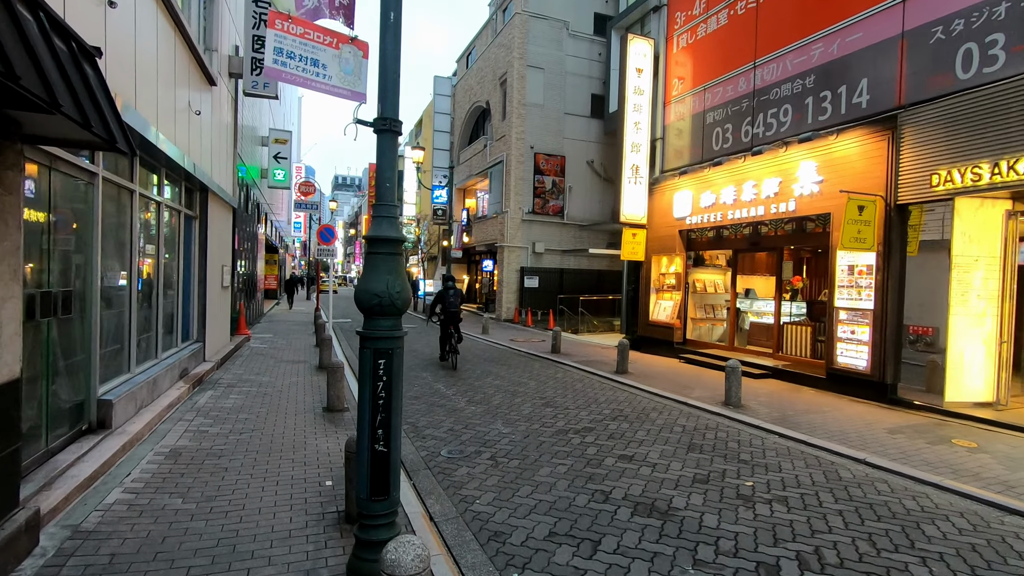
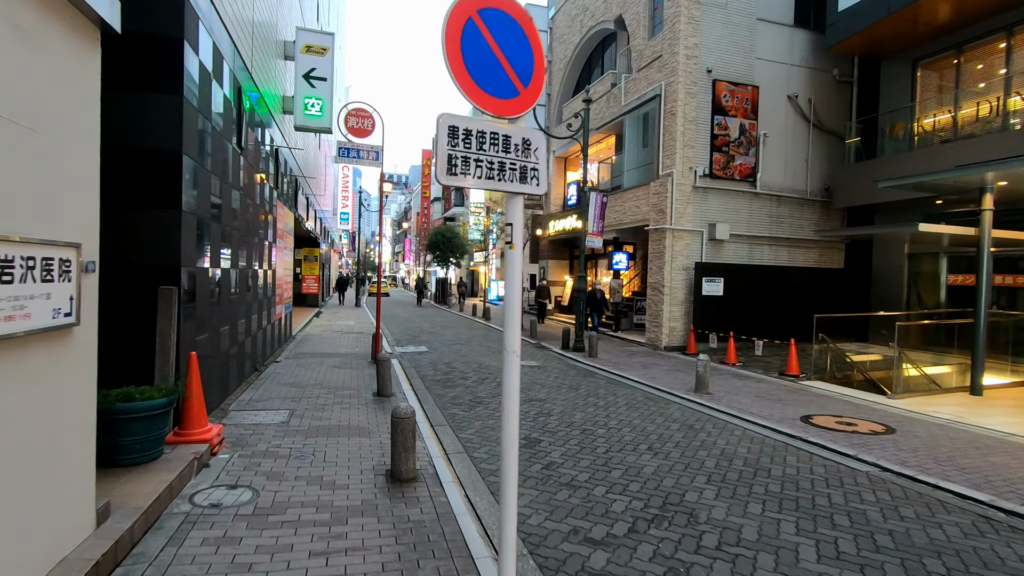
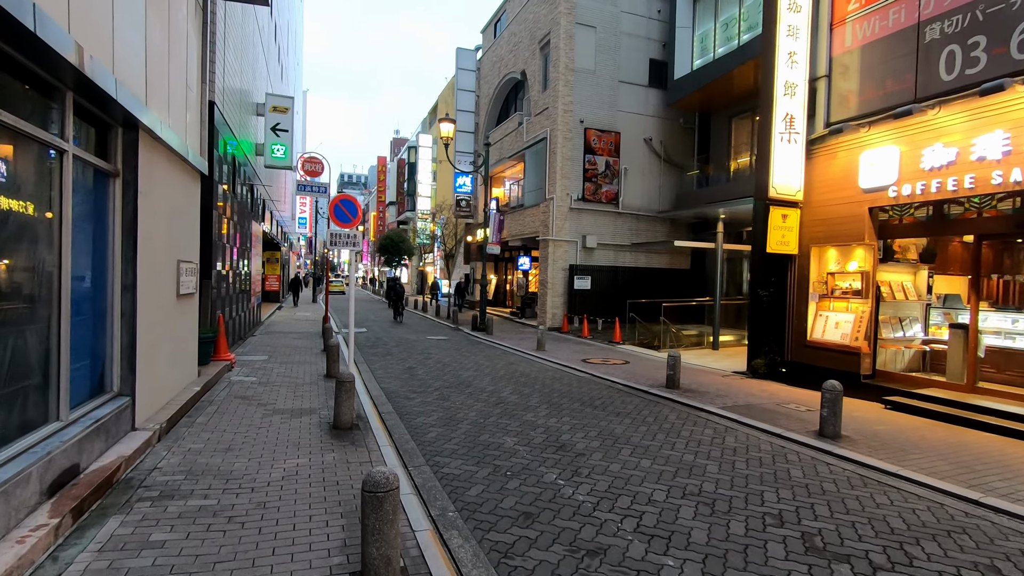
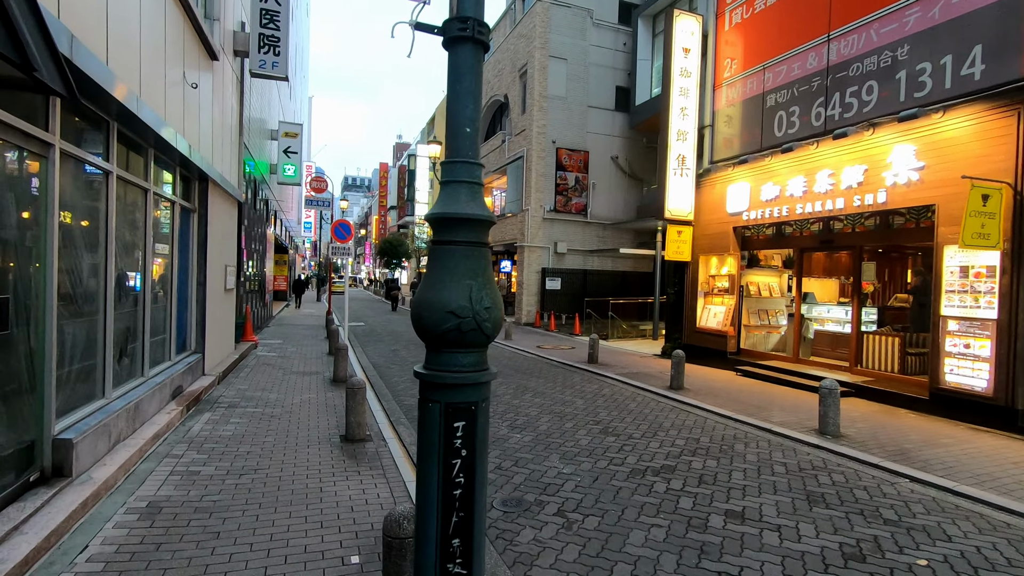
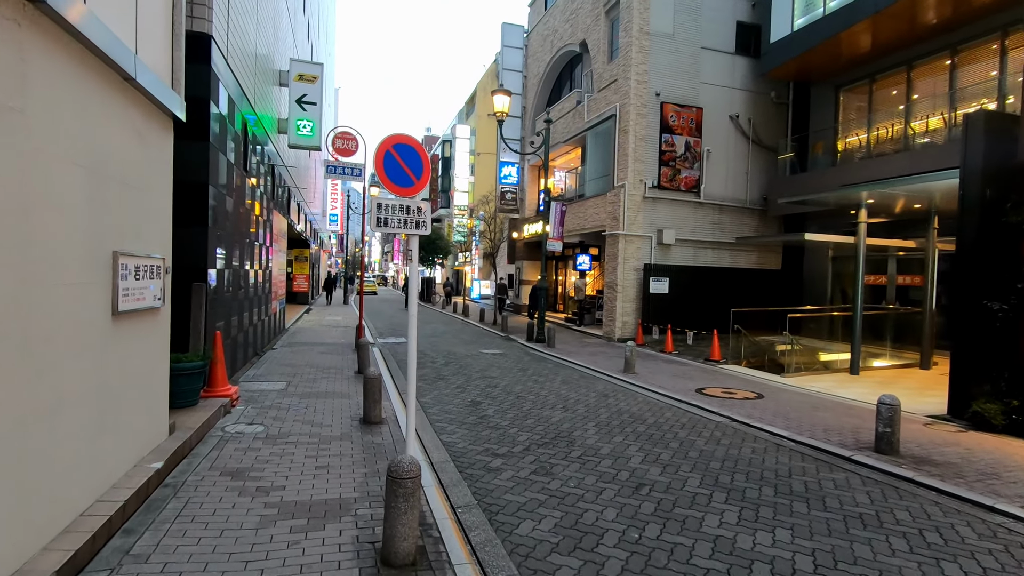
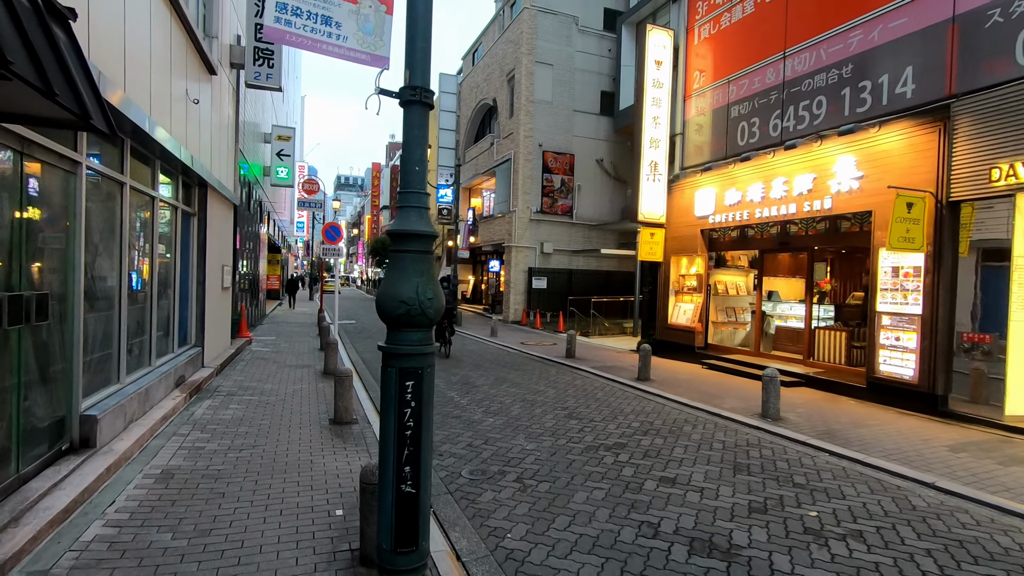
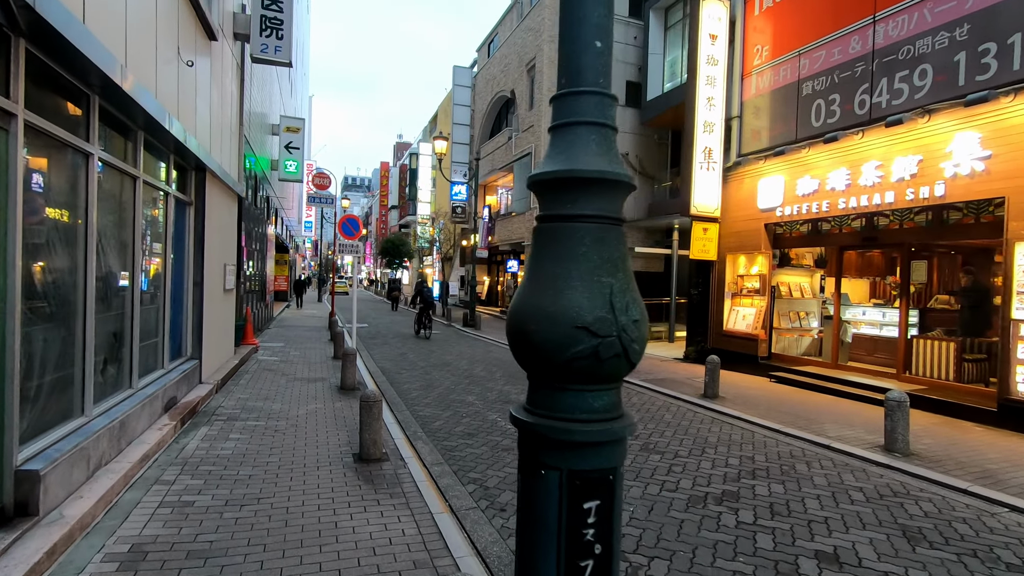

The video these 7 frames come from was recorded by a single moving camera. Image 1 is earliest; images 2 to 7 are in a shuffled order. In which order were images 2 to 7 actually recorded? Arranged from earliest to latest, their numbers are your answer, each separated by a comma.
6, 4, 7, 3, 5, 2
